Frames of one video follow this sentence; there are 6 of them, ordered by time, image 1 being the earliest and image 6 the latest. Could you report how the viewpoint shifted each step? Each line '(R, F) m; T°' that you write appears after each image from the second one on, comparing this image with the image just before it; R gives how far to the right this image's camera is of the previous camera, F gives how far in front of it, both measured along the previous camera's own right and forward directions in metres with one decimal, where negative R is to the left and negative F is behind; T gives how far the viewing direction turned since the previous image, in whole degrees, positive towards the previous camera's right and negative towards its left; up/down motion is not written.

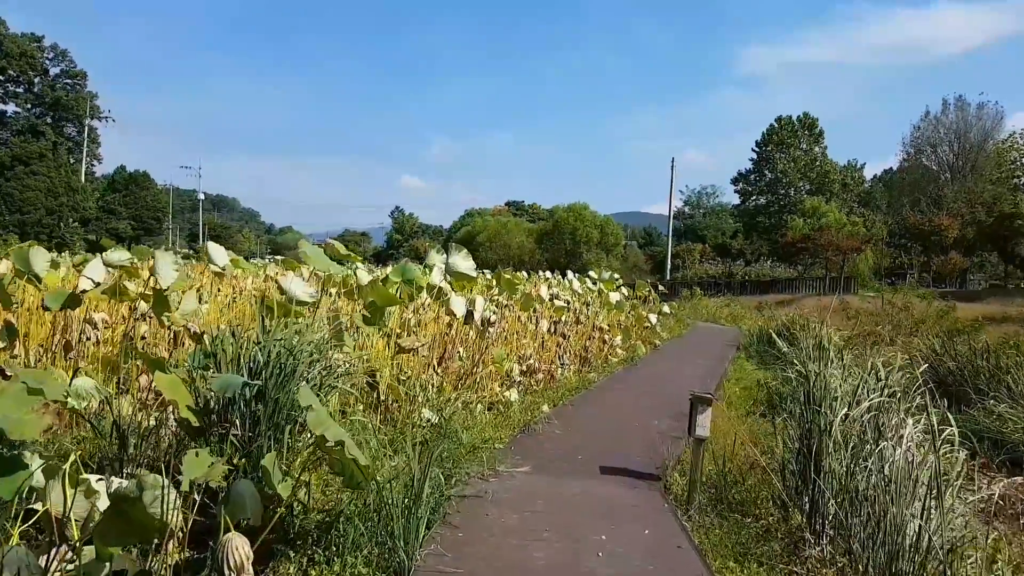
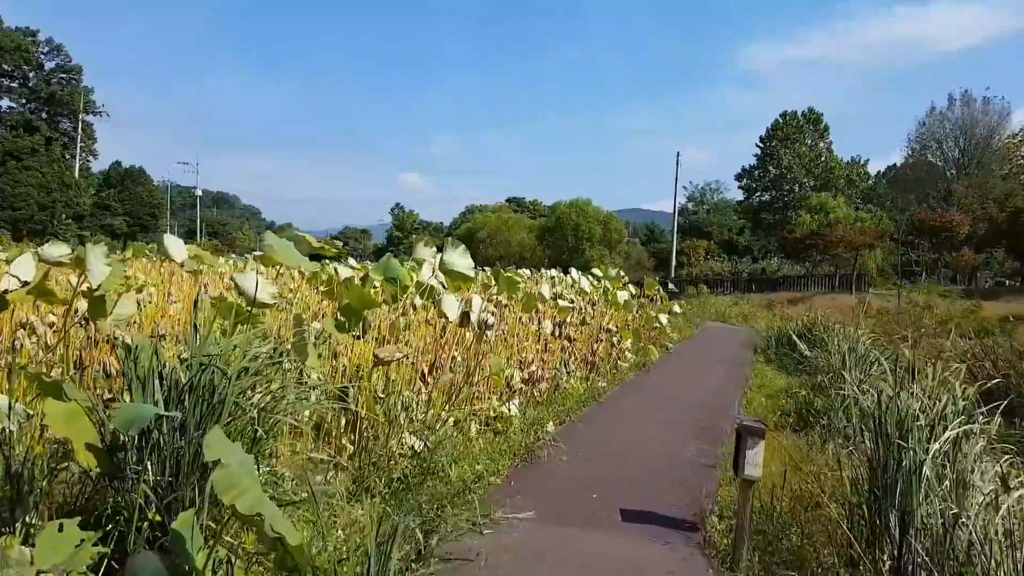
(0.0, +0.7) m; 0°
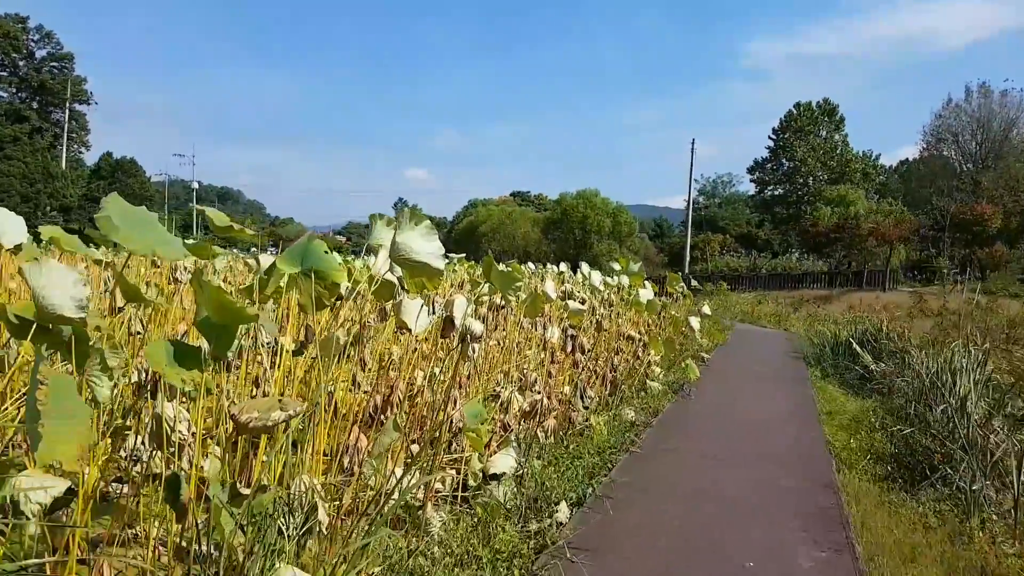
(0.0, +1.6) m; 0°
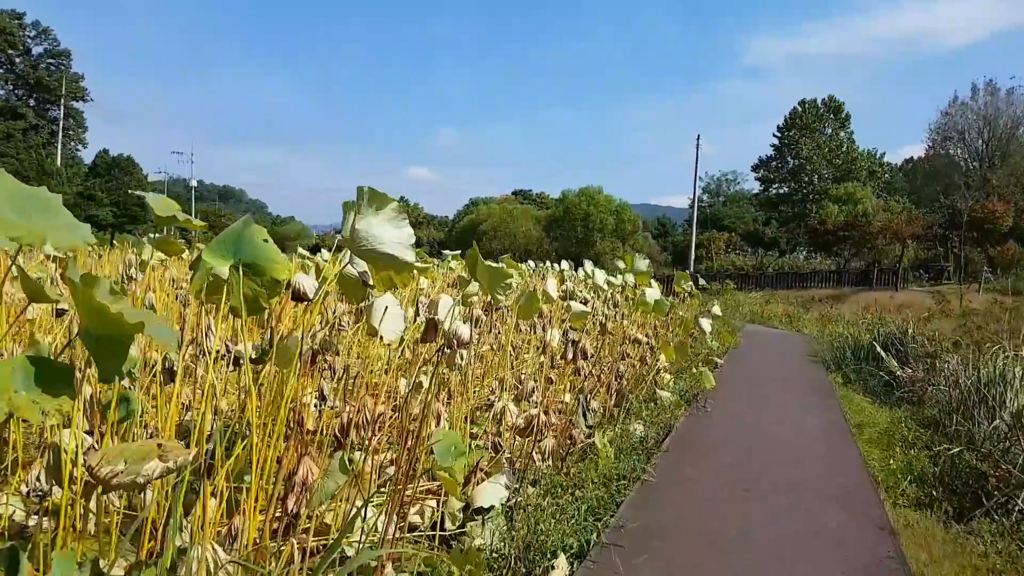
(0.0, +0.5) m; 0°
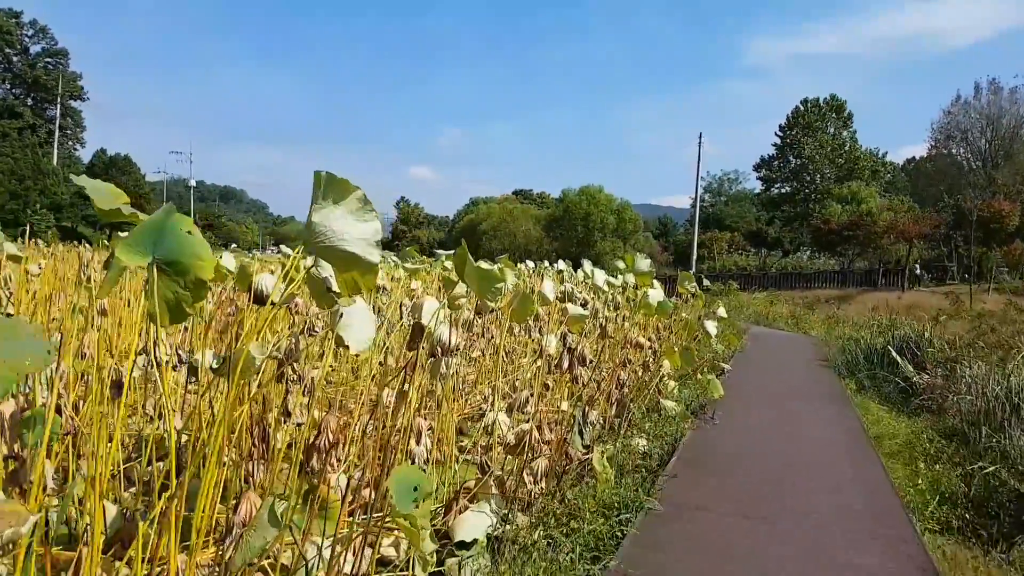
(0.0, +0.3) m; 0°
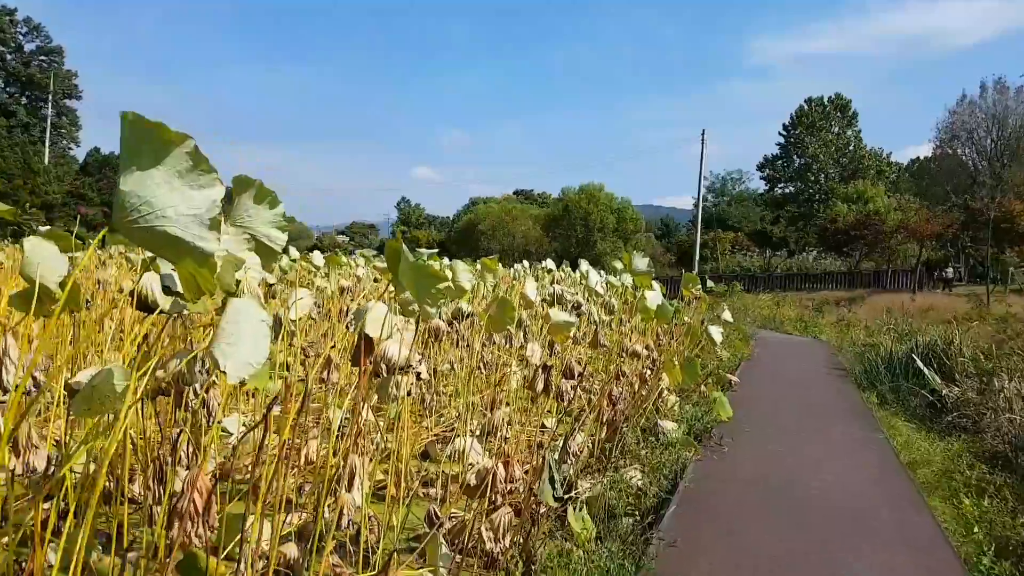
(+0.1, +0.6) m; 0°
